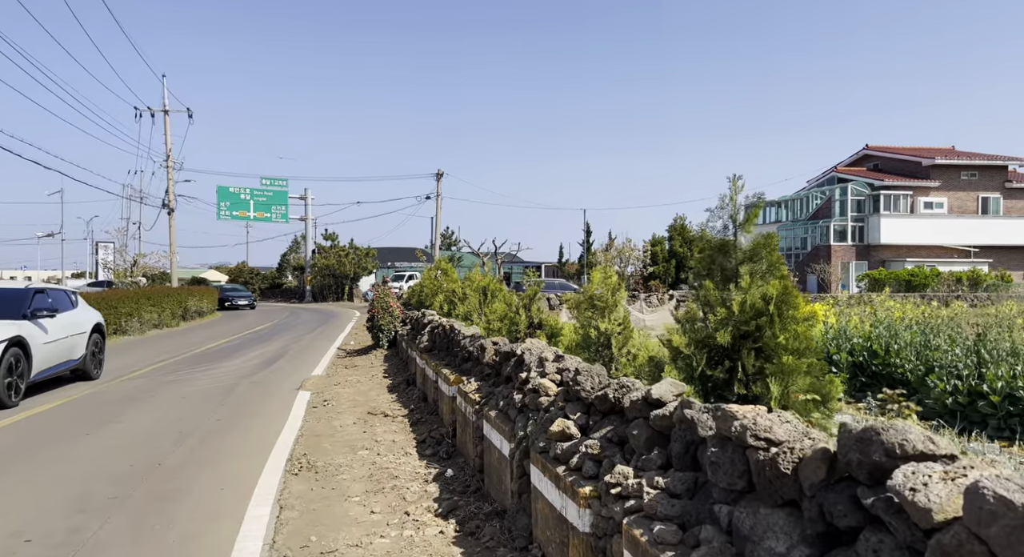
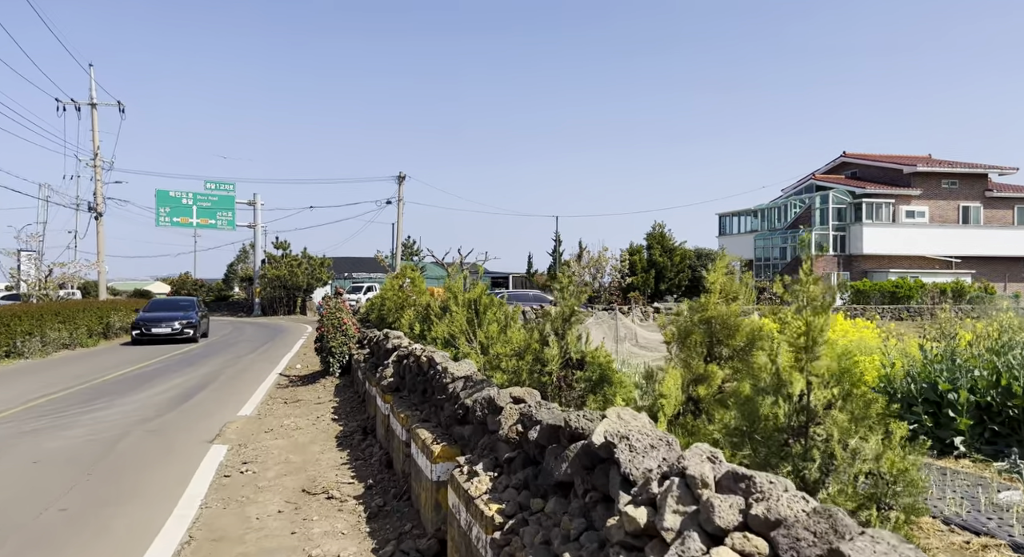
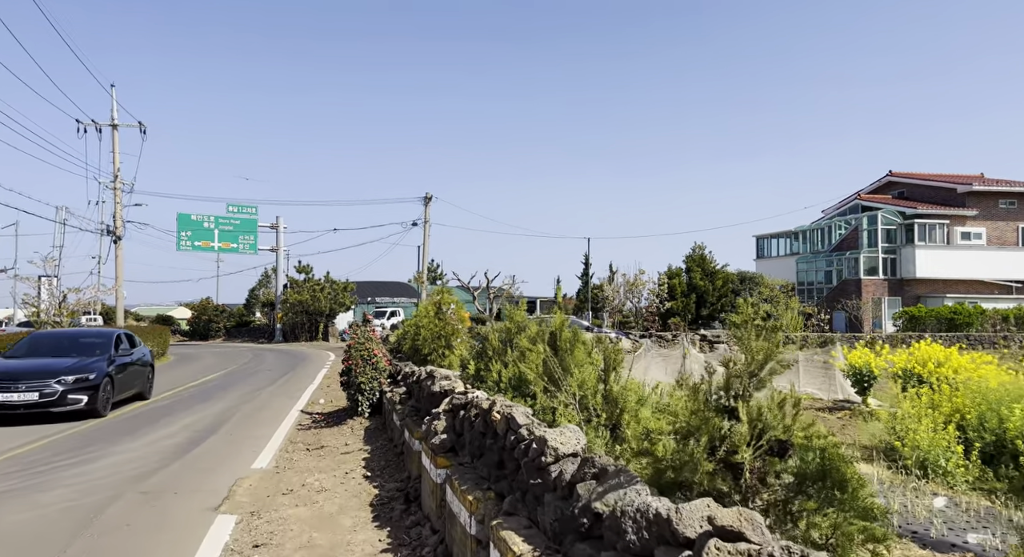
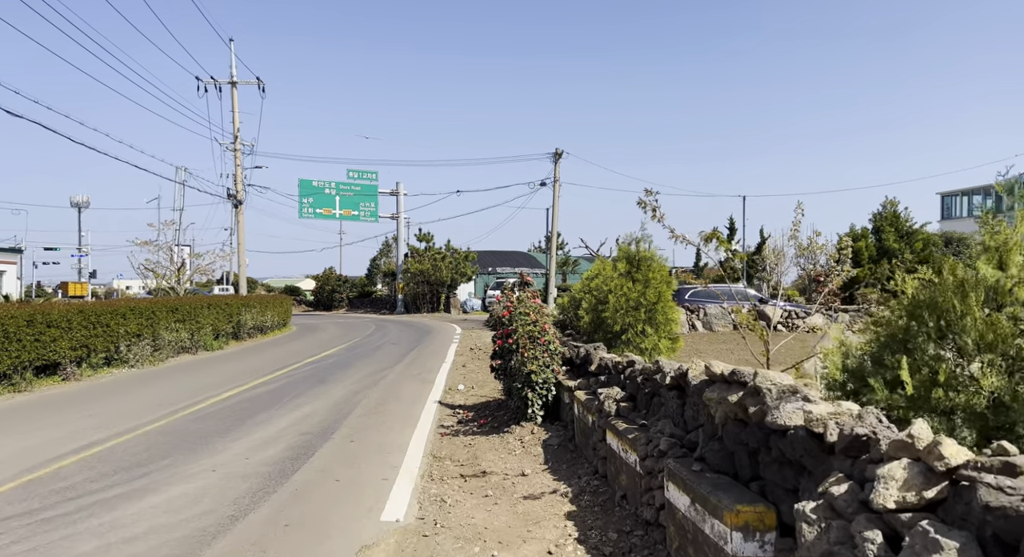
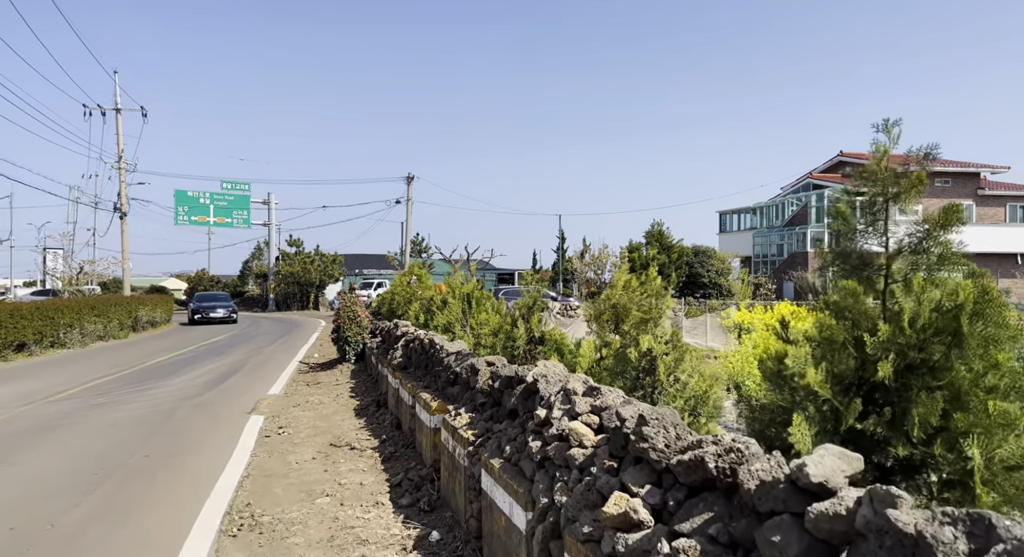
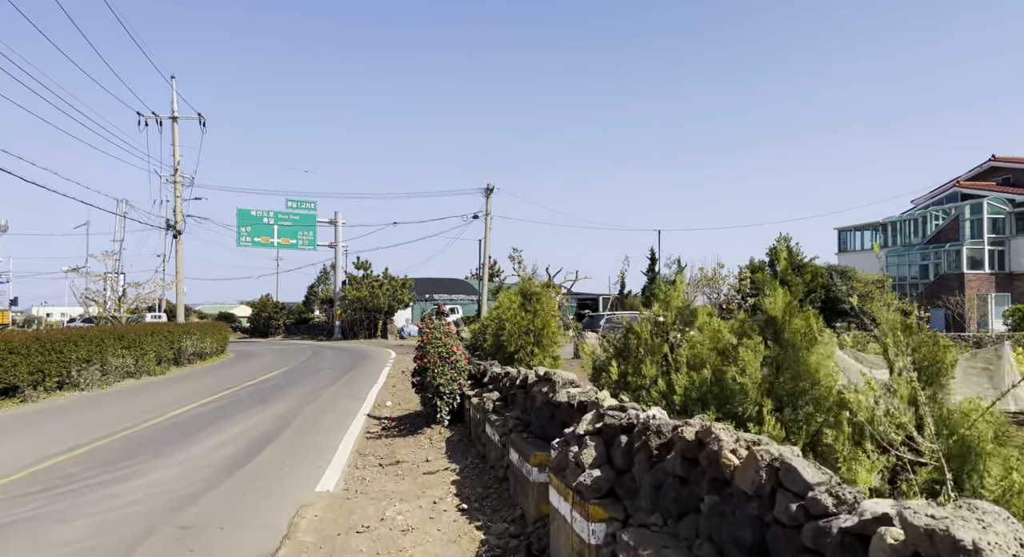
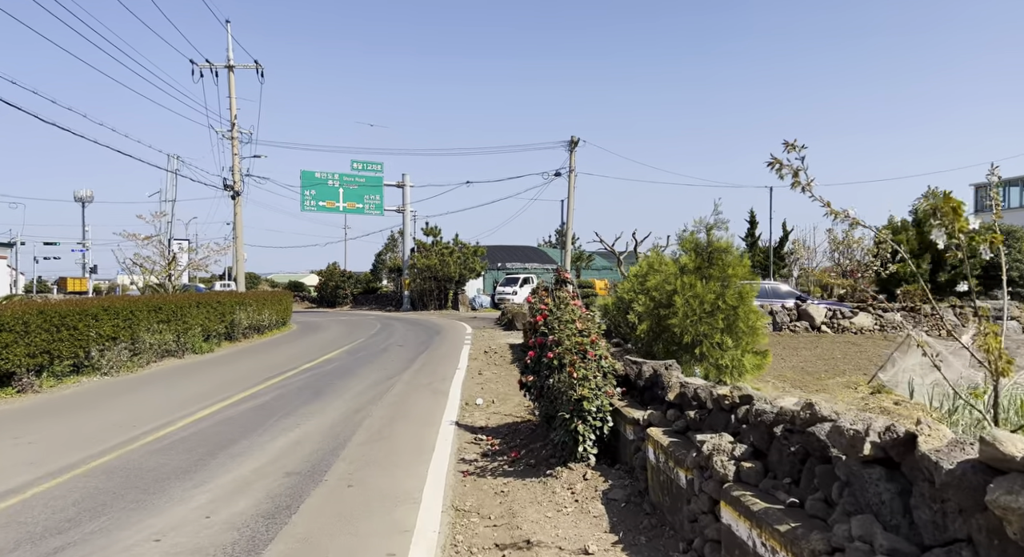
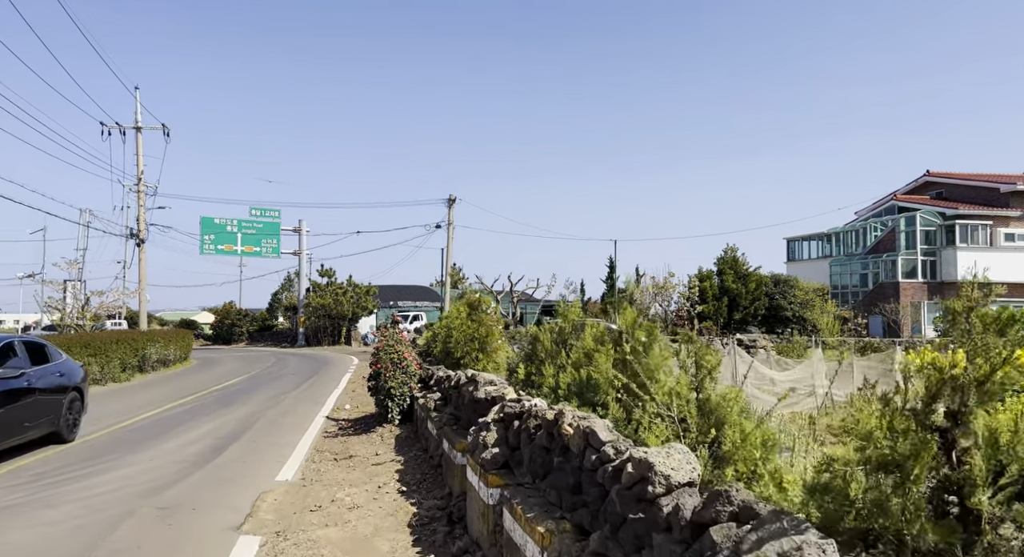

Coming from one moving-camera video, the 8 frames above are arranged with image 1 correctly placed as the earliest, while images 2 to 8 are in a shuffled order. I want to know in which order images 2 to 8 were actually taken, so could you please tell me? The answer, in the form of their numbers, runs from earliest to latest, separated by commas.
5, 2, 3, 8, 6, 4, 7
